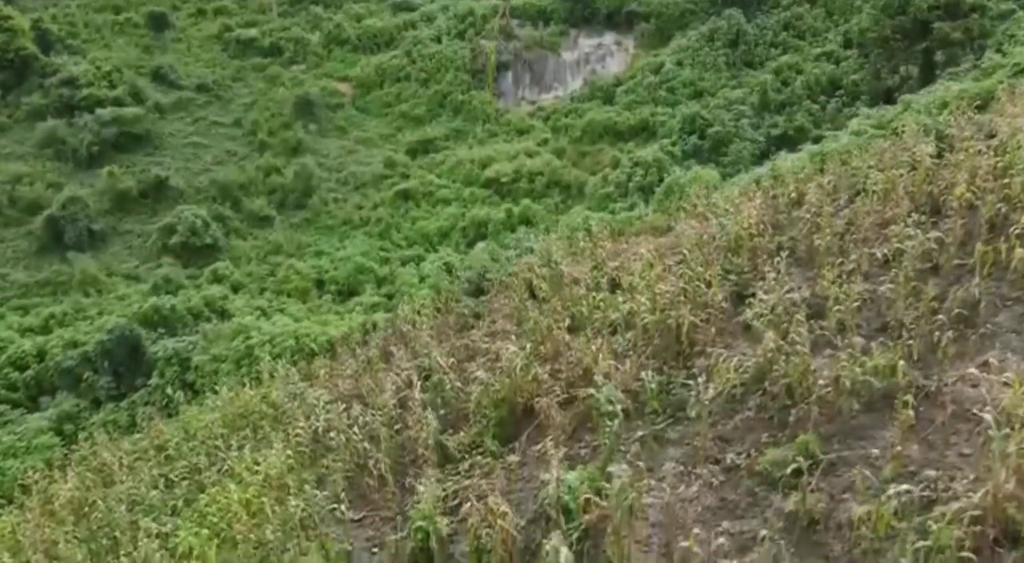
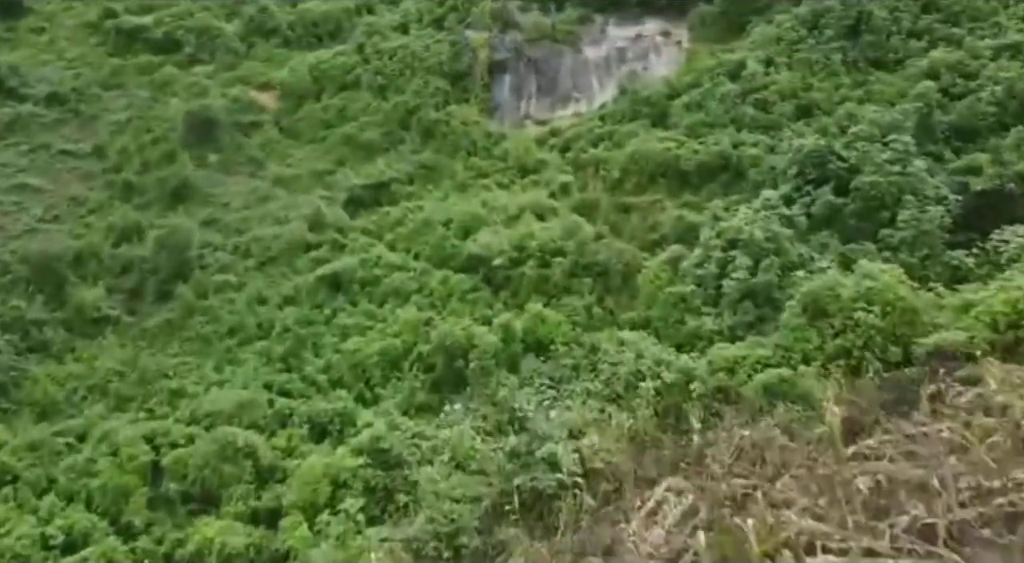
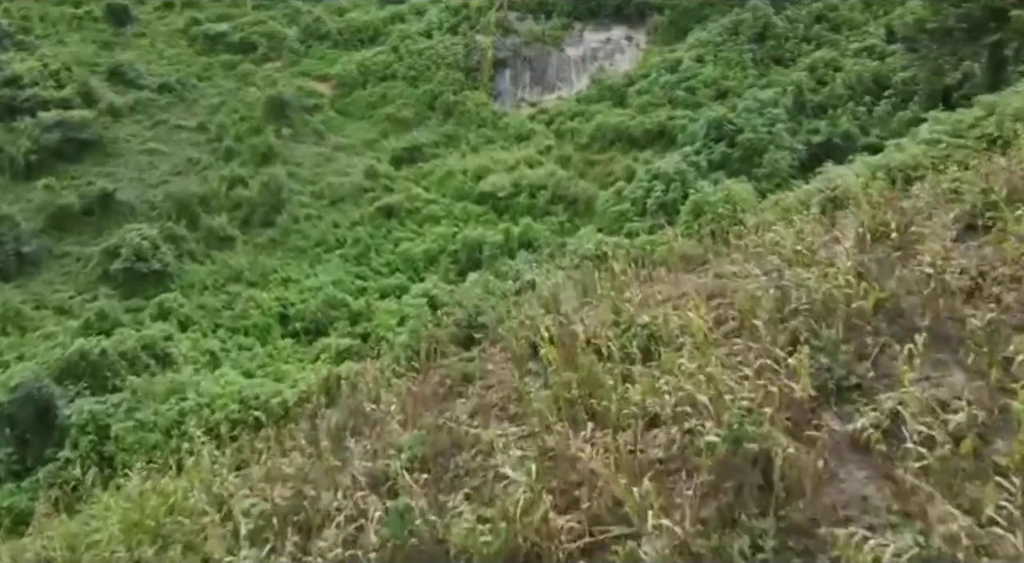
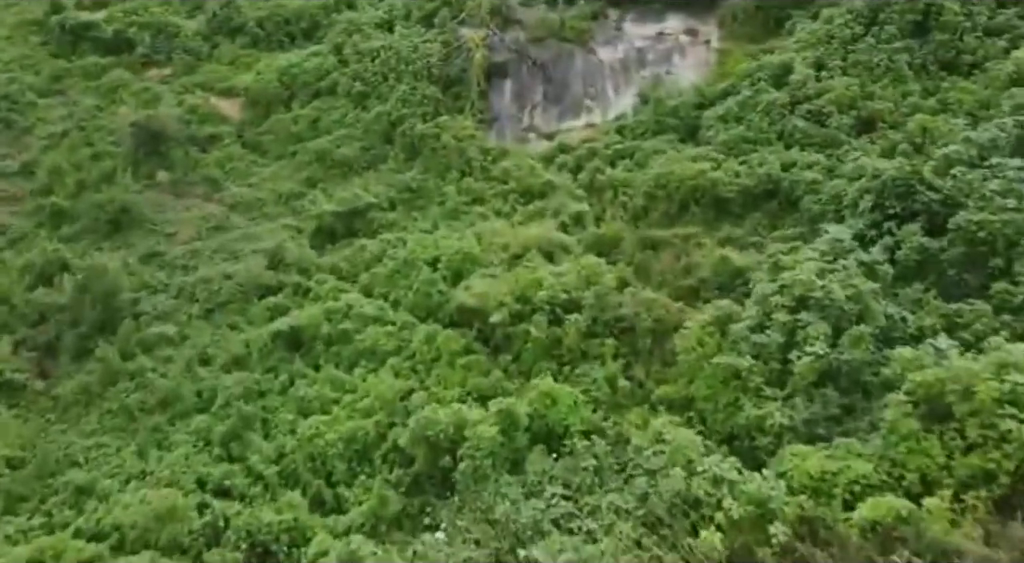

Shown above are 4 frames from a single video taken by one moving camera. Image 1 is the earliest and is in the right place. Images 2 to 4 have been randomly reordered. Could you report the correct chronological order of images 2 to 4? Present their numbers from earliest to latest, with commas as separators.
3, 2, 4
